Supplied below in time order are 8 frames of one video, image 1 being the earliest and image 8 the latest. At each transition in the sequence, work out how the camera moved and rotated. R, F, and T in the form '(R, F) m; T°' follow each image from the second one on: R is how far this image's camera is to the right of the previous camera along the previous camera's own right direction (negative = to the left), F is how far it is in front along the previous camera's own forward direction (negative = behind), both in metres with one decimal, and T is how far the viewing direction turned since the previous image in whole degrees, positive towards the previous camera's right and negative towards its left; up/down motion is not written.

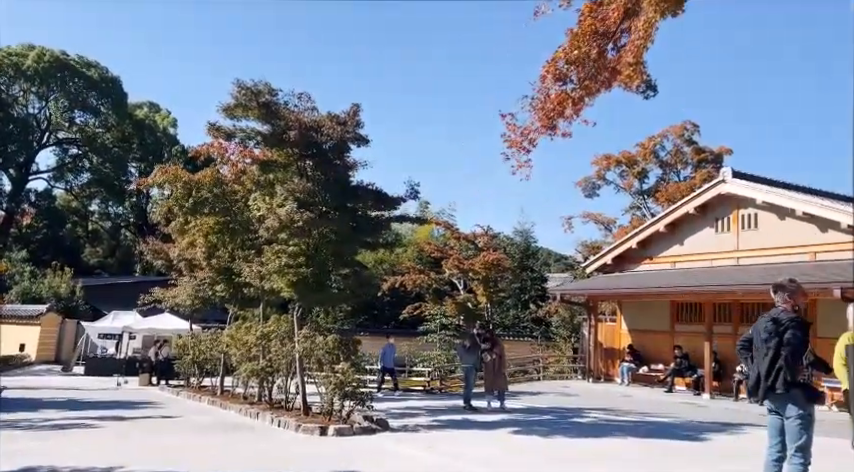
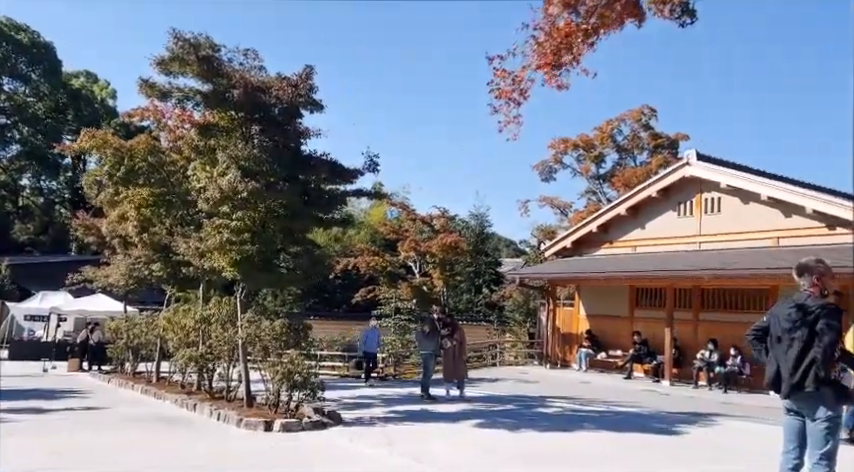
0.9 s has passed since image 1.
(-0.1, +0.8) m; +4°
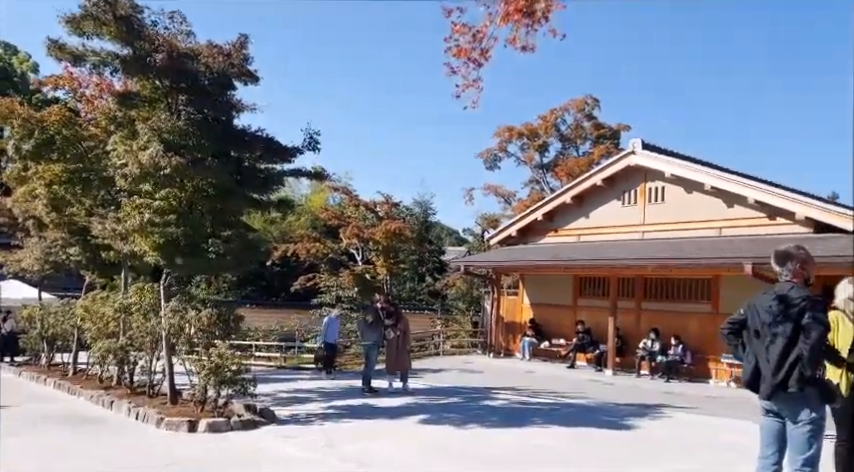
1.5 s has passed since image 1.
(0.0, +0.5) m; +5°
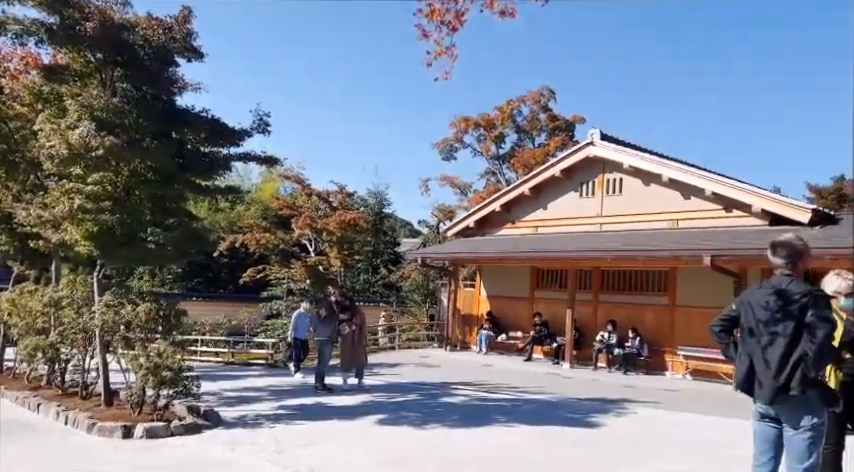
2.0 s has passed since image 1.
(0.0, +0.5) m; +4°
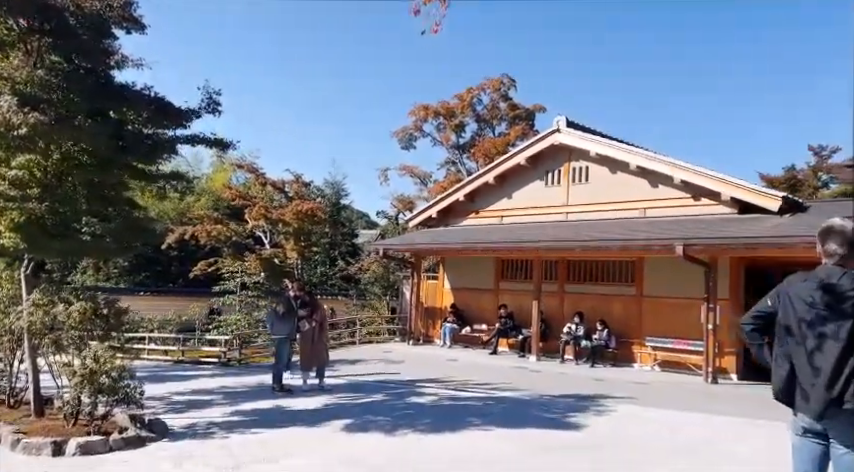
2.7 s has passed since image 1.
(-0.1, +0.7) m; +3°
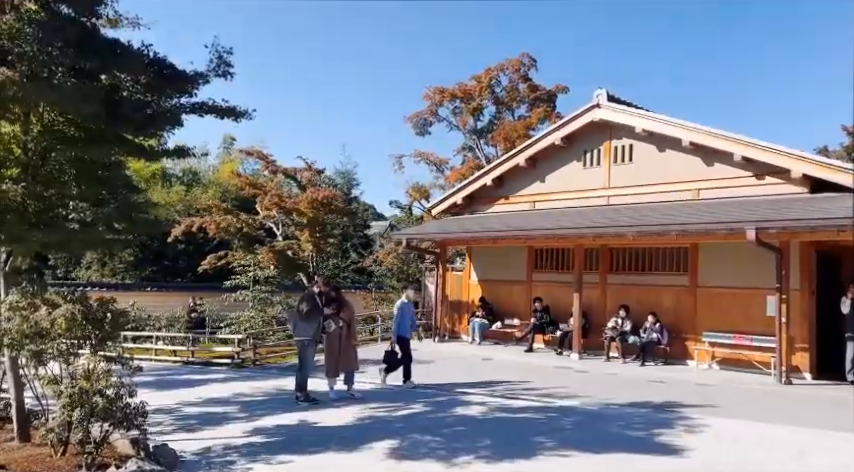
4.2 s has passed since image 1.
(-0.5, +1.5) m; 0°
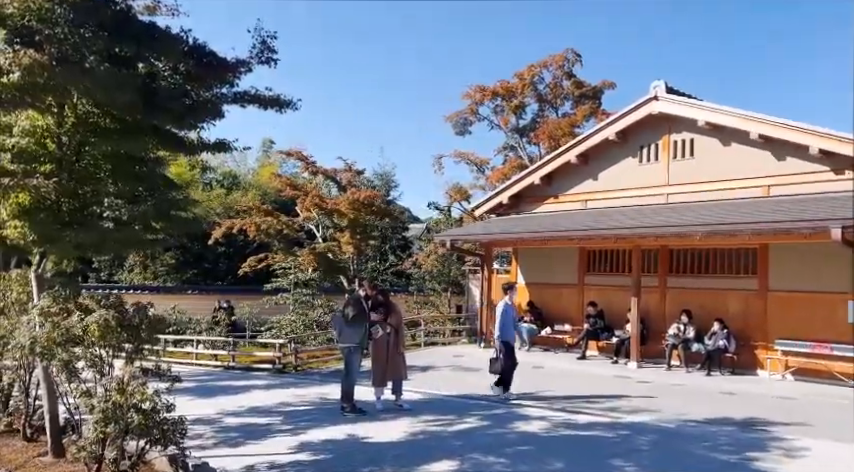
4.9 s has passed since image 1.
(-0.3, +0.7) m; -3°
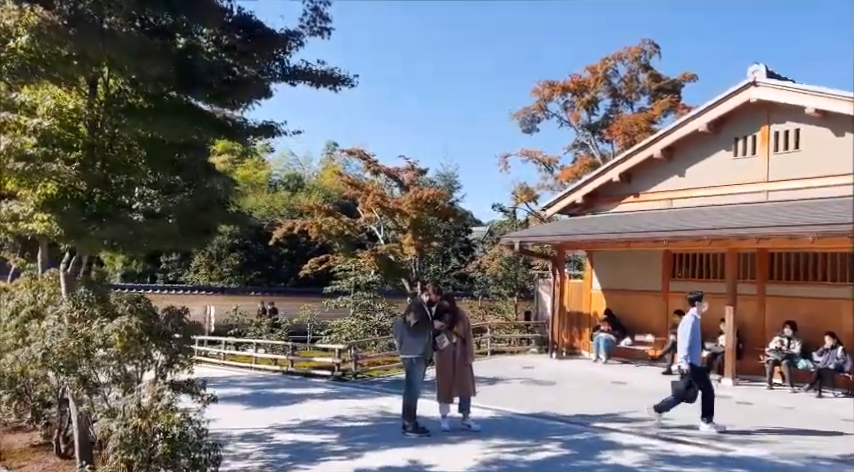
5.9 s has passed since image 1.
(-0.1, +1.1) m; -5°
